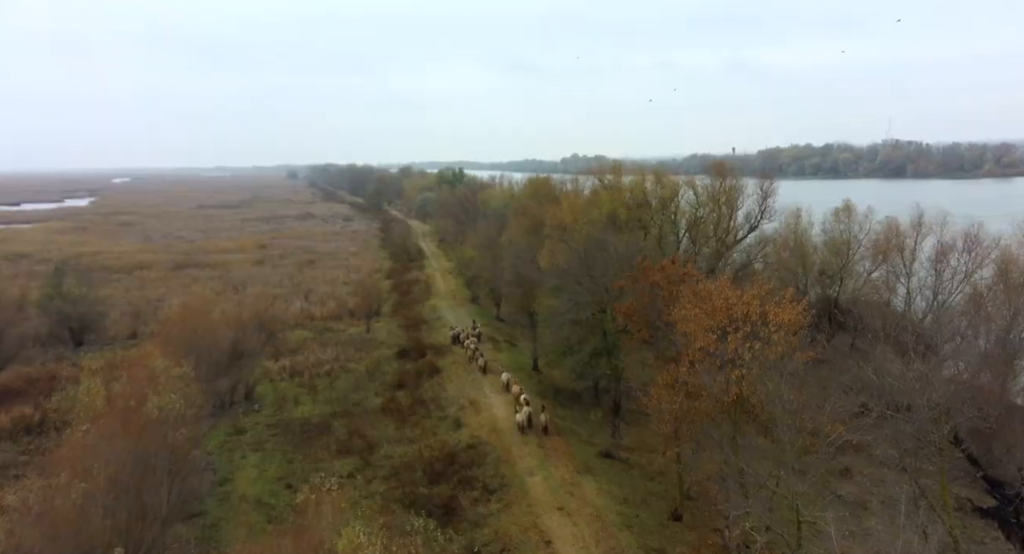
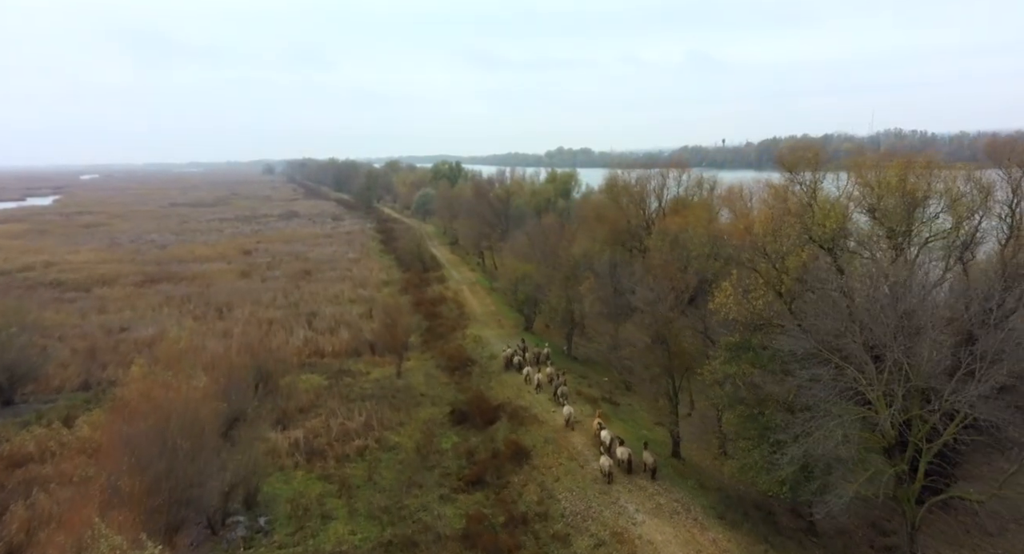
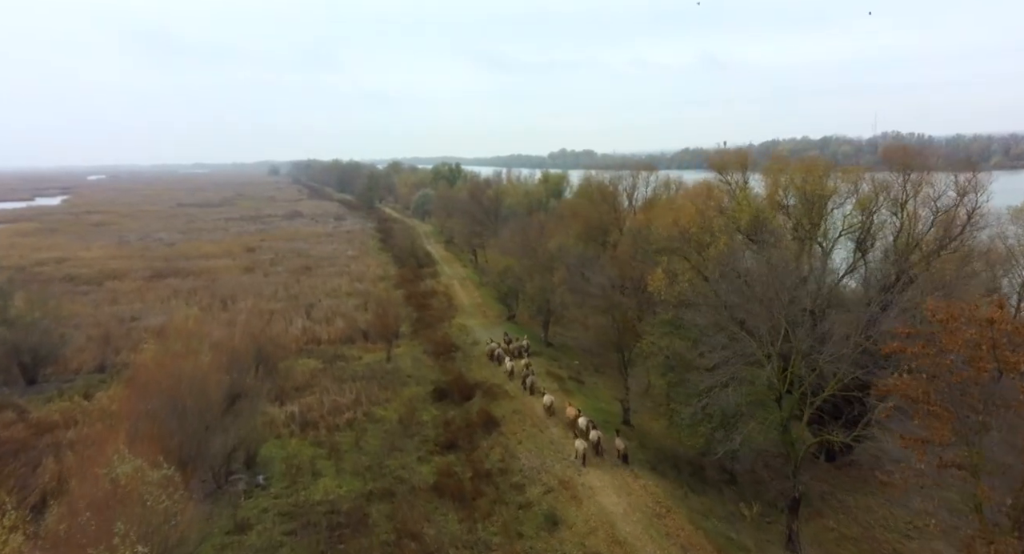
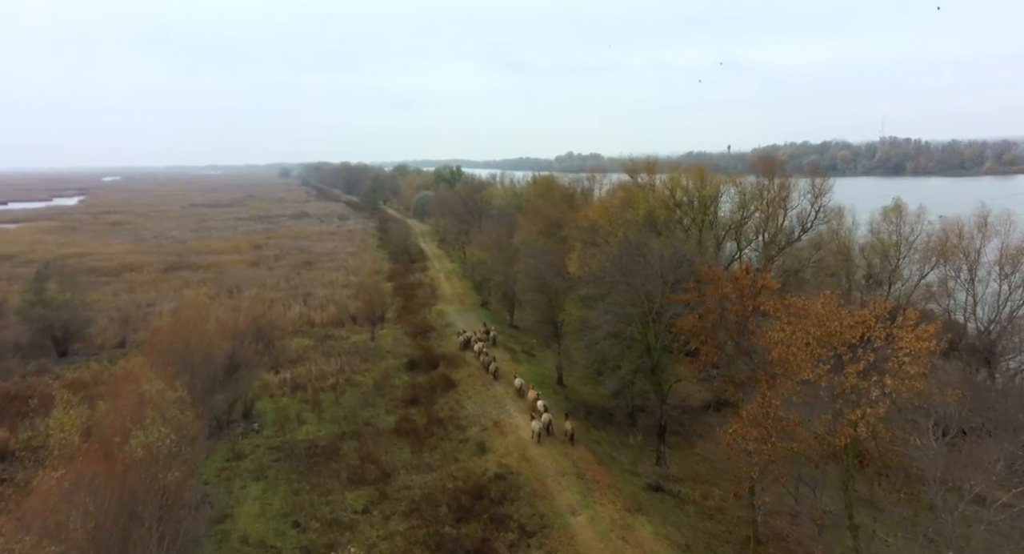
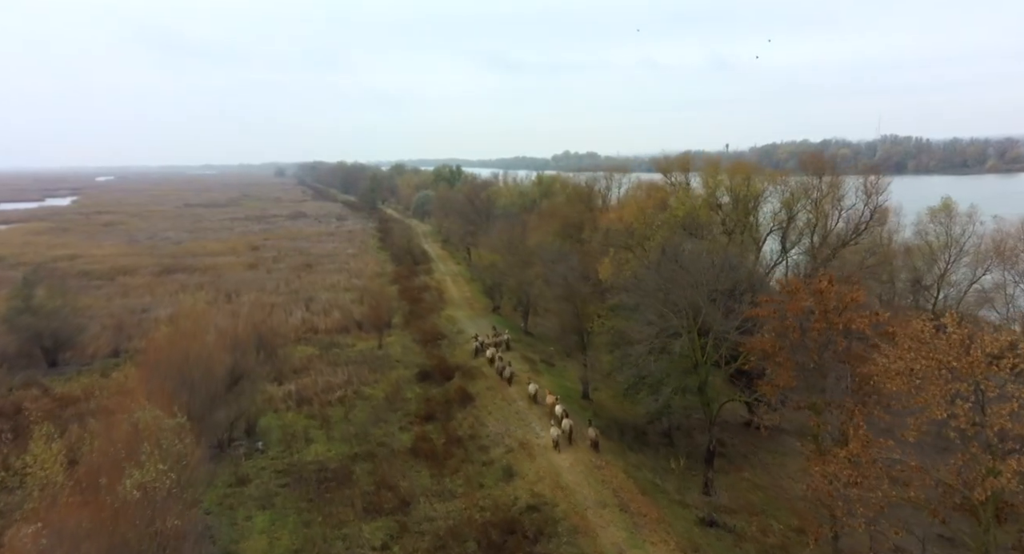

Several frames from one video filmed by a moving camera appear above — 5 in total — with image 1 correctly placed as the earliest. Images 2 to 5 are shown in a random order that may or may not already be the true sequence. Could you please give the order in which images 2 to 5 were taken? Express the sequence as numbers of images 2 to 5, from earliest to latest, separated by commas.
4, 5, 3, 2
